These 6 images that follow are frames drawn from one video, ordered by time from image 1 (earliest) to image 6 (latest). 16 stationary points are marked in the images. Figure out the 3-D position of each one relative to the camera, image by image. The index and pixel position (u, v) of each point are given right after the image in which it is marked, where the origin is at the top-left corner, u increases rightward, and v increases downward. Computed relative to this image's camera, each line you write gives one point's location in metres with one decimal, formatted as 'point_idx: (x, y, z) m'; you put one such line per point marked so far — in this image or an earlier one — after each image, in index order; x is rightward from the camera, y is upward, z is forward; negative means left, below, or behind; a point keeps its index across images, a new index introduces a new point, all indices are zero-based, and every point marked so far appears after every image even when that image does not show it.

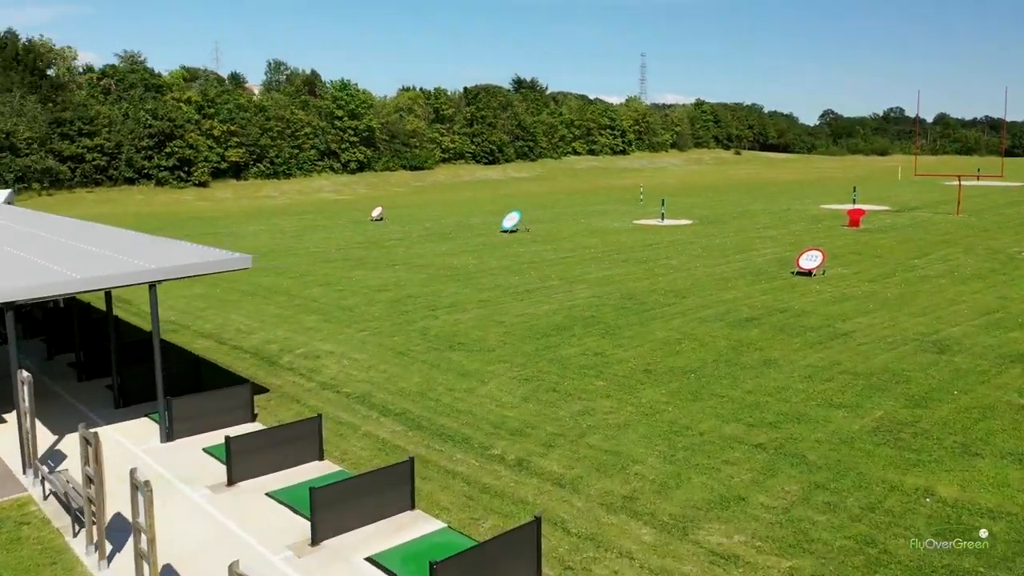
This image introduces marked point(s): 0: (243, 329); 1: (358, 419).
0: (-6.4, -1.0, +19.5) m
1: (-2.5, -2.1, +13.1) m
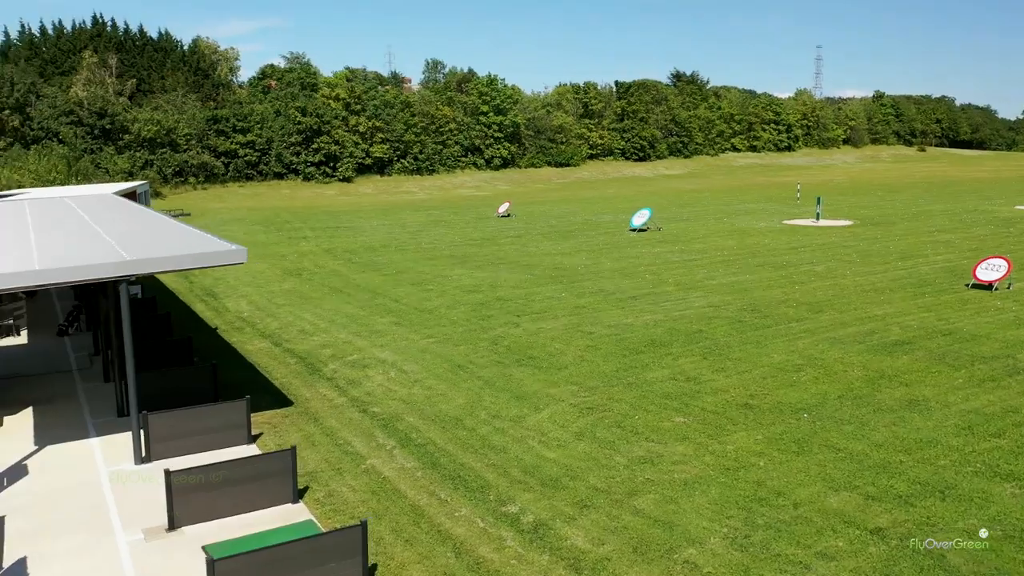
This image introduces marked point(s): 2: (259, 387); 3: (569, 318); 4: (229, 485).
0: (-4.5, -0.9, +17.9) m
1: (-1.9, -2.1, +10.8) m
2: (-4.3, -1.7, +13.7) m
3: (+1.3, -0.7, +18.3) m
4: (-3.1, -2.1, +8.8) m
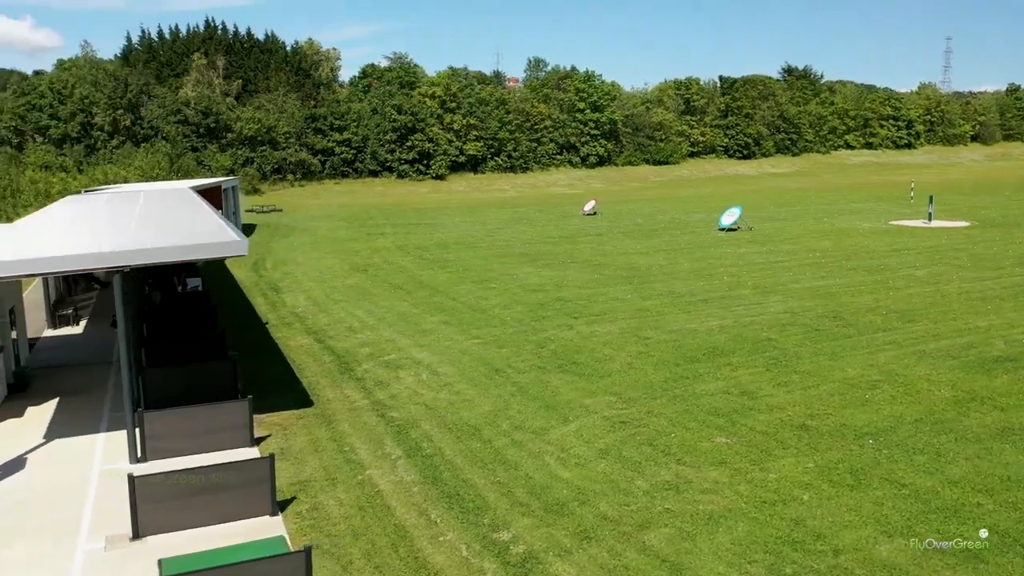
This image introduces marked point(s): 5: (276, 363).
0: (-3.4, -0.8, +17.4) m
1: (-1.7, -2.1, +10.0) m
2: (-3.7, -1.6, +13.2) m
3: (+2.4, -0.7, +17.0) m
4: (-3.2, -2.1, +8.2) m
5: (-4.2, -1.4, +14.6) m
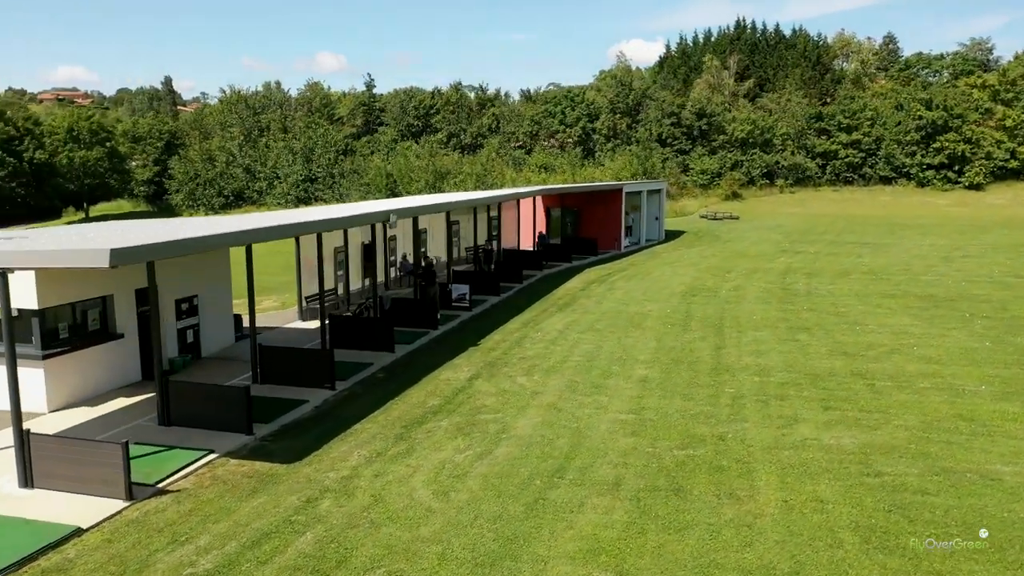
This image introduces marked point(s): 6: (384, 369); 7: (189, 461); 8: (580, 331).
0: (+0.5, -1.3, +13.9) m
1: (-3.0, -2.4, +7.2) m
2: (-2.5, -1.9, +10.9) m
3: (+4.7, -1.8, +10.0) m
4: (-5.3, -2.2, +6.7) m
5: (-2.0, -1.7, +12.3) m
6: (-2.2, -1.4, +13.9) m
7: (-3.8, -2.0, +9.6) m
8: (+1.4, -0.9, +16.6) m
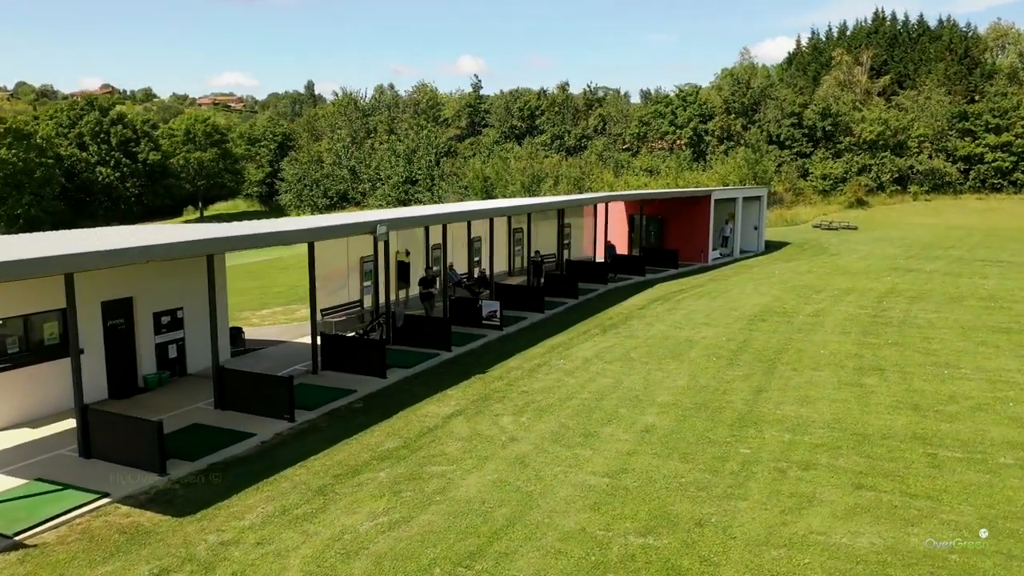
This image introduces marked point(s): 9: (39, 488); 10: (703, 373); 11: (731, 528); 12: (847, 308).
0: (+0.4, -1.7, +12.0) m
1: (-4.2, -2.7, +6.0) m
2: (-3.1, -2.2, +9.5) m
3: (+3.9, -2.3, +7.4) m
4: (-6.5, -2.3, +5.8) m
5: (-2.3, -1.9, +10.8) m
6: (-2.2, -1.7, +12.5) m
7: (-4.5, -2.3, +8.5) m
8: (+1.7, -1.3, +14.6) m
9: (-5.1, -2.2, +8.9) m
10: (+3.2, -1.4, +13.5) m
11: (+2.1, -2.3, +7.8) m
12: (+7.8, -0.4, +18.9) m
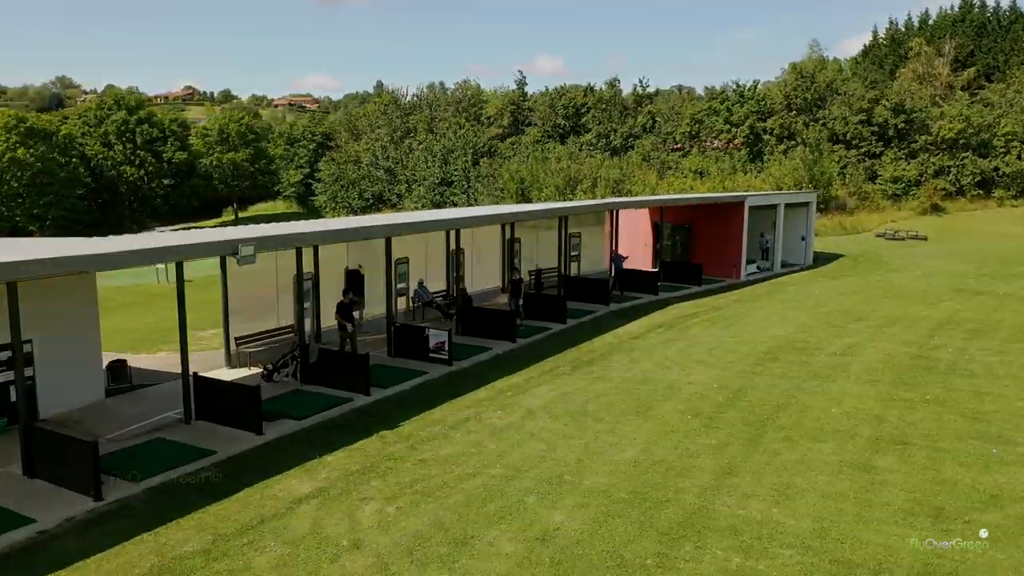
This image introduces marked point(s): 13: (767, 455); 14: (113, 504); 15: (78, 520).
0: (-1.0, -2.2, +9.2) m
1: (-6.0, -3.1, +3.6) m
2: (-4.6, -2.6, +7.0) m
3: (+2.2, -2.8, +4.3) m
4: (-8.4, -2.7, +3.6) m
5: (-3.8, -2.4, +8.3) m
6: (-3.5, -2.1, +9.9) m
7: (-6.2, -2.7, +6.1) m
8: (+0.7, -1.8, +11.6) m
9: (-6.7, -2.6, +6.6) m
10: (+2.0, -1.9, +10.4) m
11: (+0.4, -2.8, +4.8) m
12: (+7.1, -1.0, +15.4) m
13: (+3.1, -2.0, +9.8) m
14: (-4.2, -2.3, +8.6) m
15: (-4.4, -2.4, +8.3) m
